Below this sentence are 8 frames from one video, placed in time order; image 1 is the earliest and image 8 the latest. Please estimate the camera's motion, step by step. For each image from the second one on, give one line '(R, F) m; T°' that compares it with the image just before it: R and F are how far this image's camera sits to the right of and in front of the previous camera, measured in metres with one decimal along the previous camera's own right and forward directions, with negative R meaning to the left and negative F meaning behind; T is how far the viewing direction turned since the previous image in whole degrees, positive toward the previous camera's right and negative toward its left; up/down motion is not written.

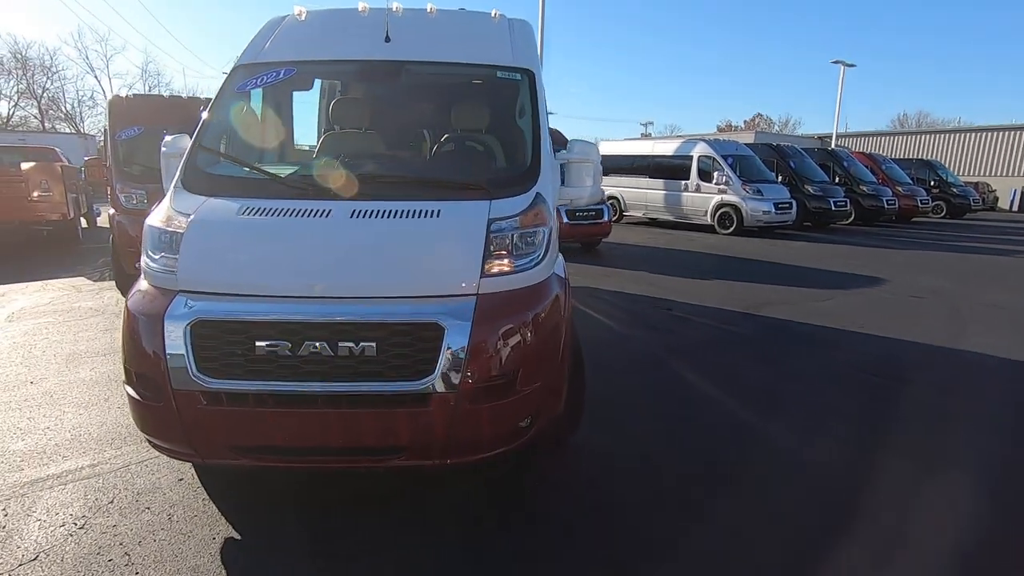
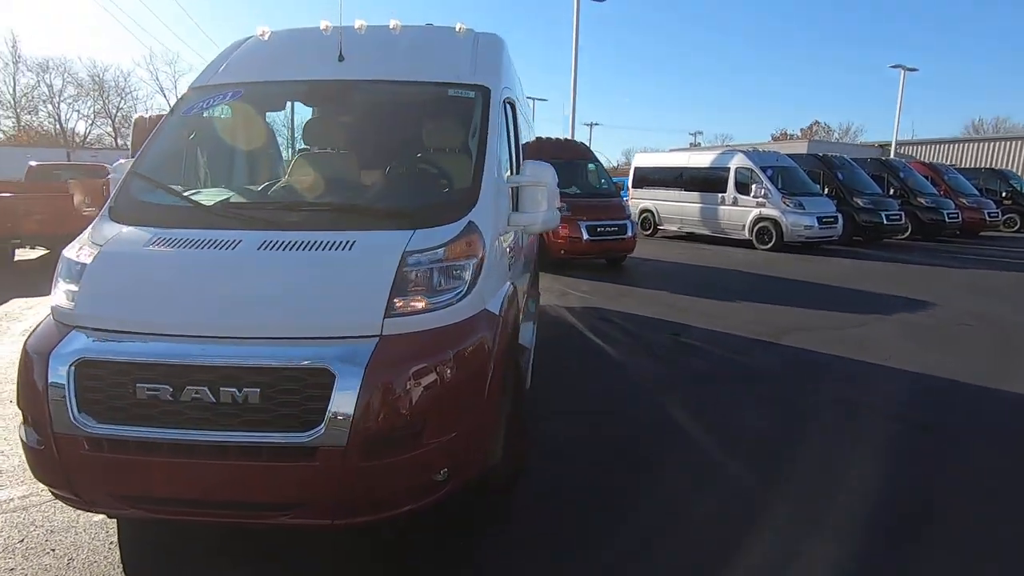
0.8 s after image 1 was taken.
(+0.5, +0.3) m; -5°
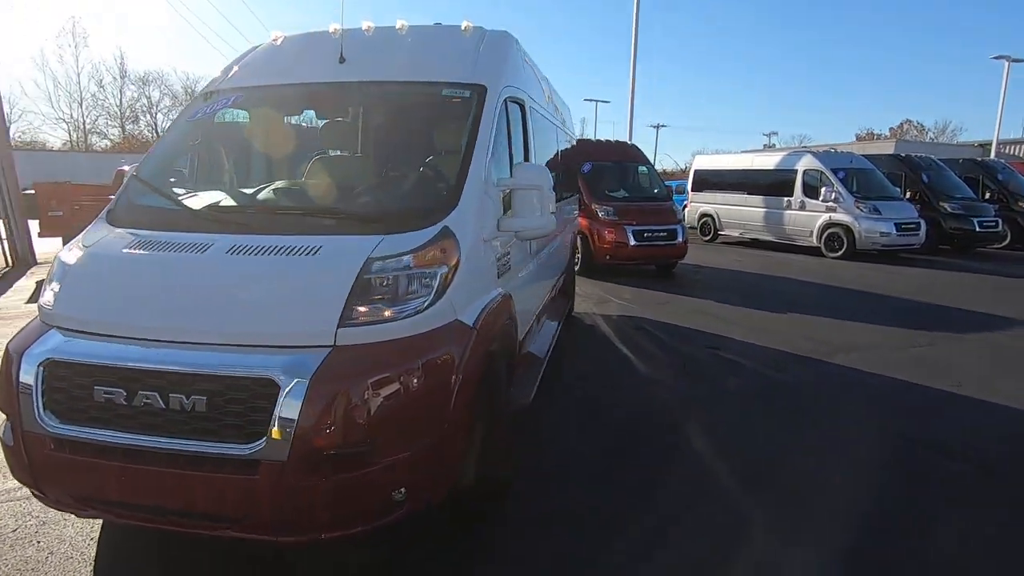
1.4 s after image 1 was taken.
(+0.4, +0.2) m; -6°
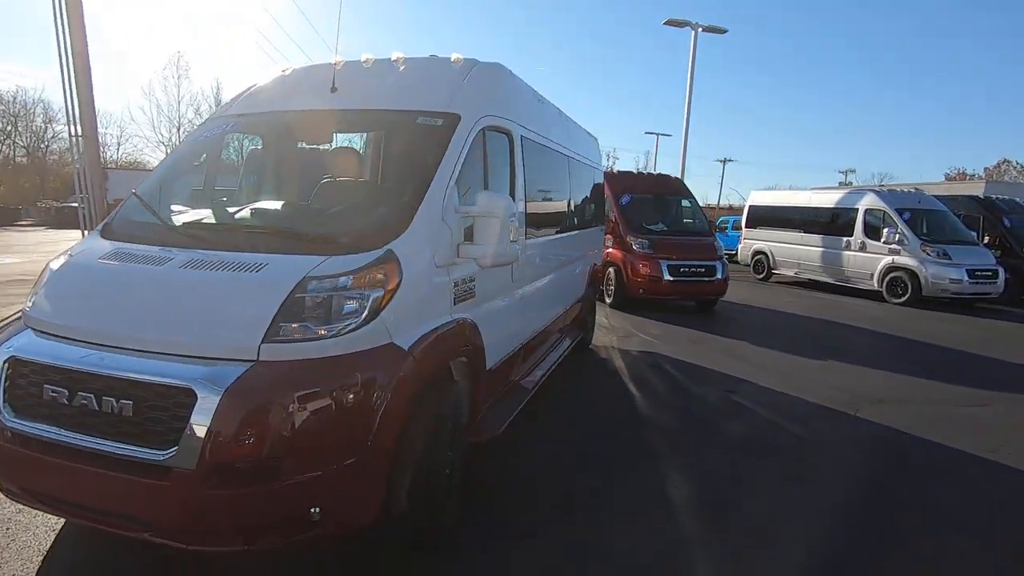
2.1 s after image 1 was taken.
(+0.5, 0.0) m; -6°
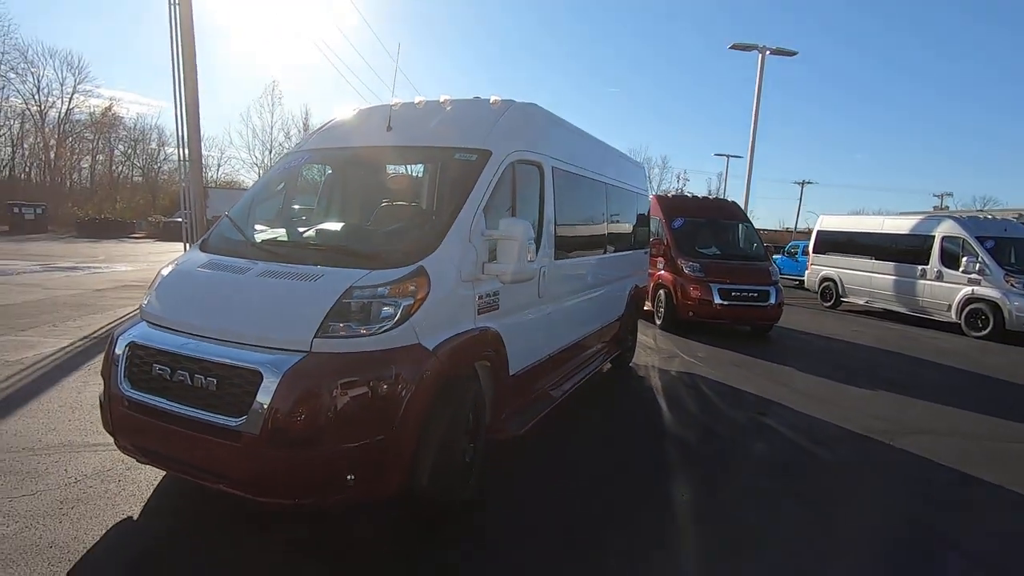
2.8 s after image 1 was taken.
(+0.3, -0.5) m; -7°
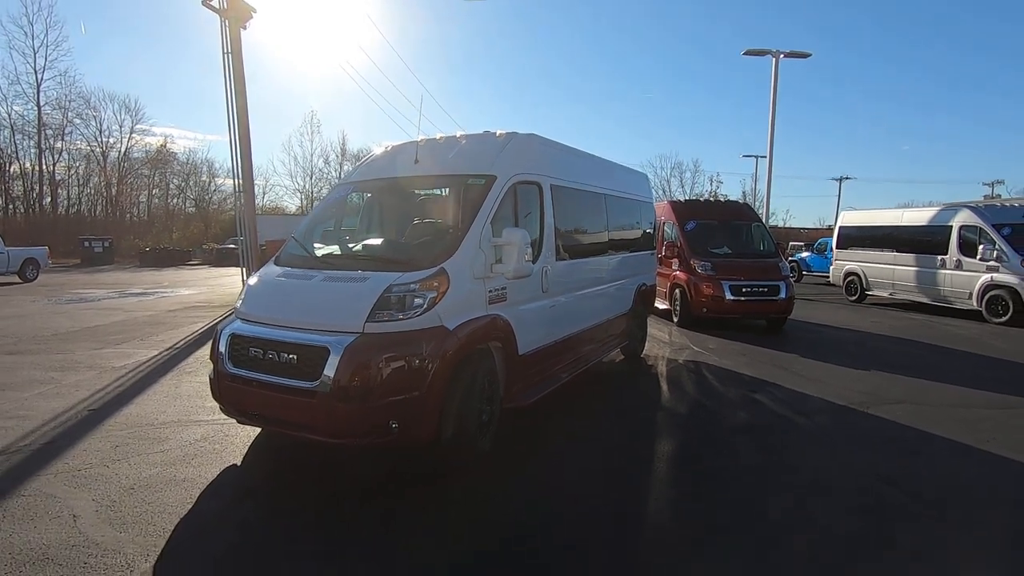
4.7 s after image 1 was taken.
(+0.3, -1.0) m; -4°
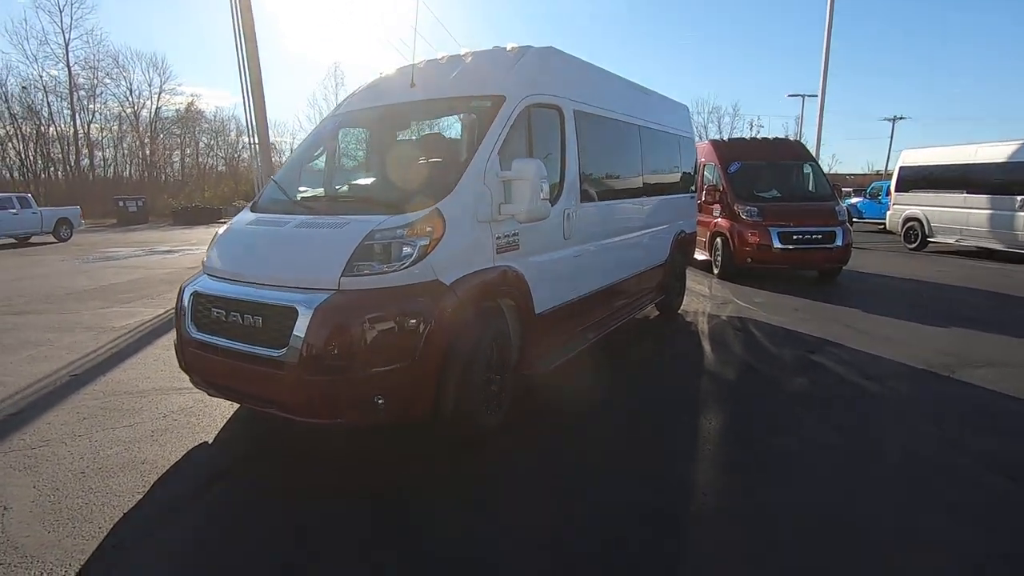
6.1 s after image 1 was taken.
(+0.1, +0.8) m; -3°
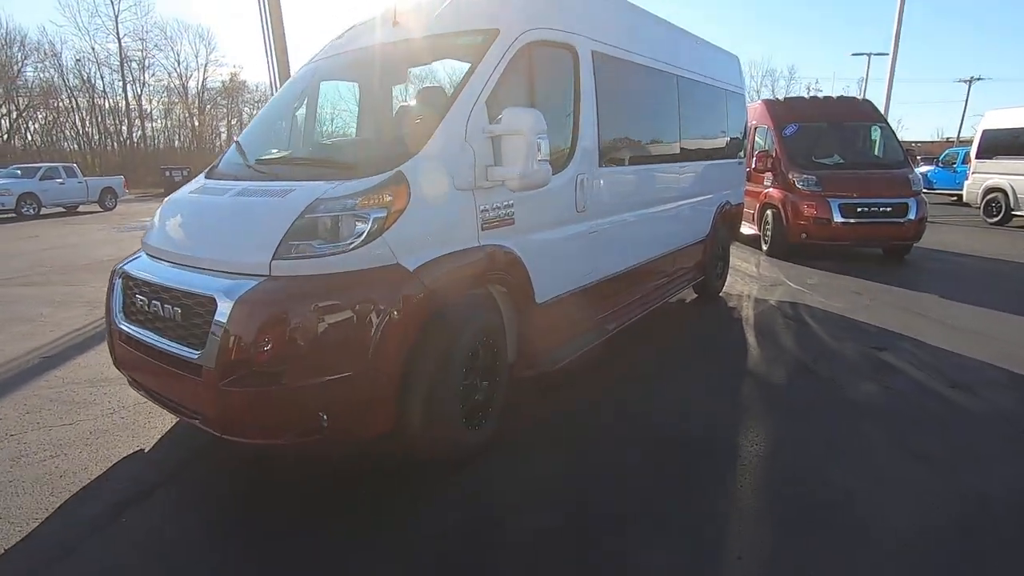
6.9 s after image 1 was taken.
(+0.3, +0.8) m; -4°
